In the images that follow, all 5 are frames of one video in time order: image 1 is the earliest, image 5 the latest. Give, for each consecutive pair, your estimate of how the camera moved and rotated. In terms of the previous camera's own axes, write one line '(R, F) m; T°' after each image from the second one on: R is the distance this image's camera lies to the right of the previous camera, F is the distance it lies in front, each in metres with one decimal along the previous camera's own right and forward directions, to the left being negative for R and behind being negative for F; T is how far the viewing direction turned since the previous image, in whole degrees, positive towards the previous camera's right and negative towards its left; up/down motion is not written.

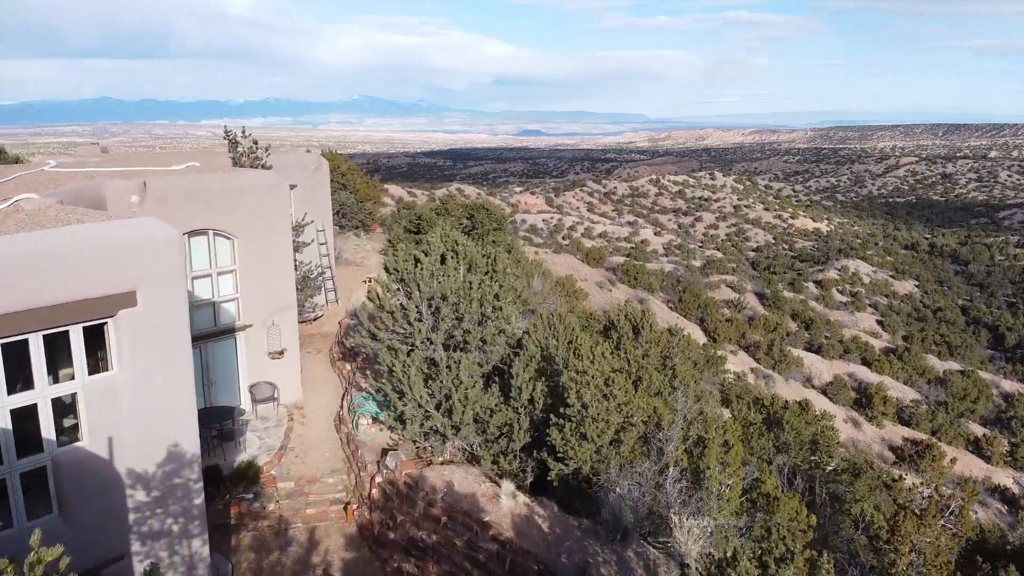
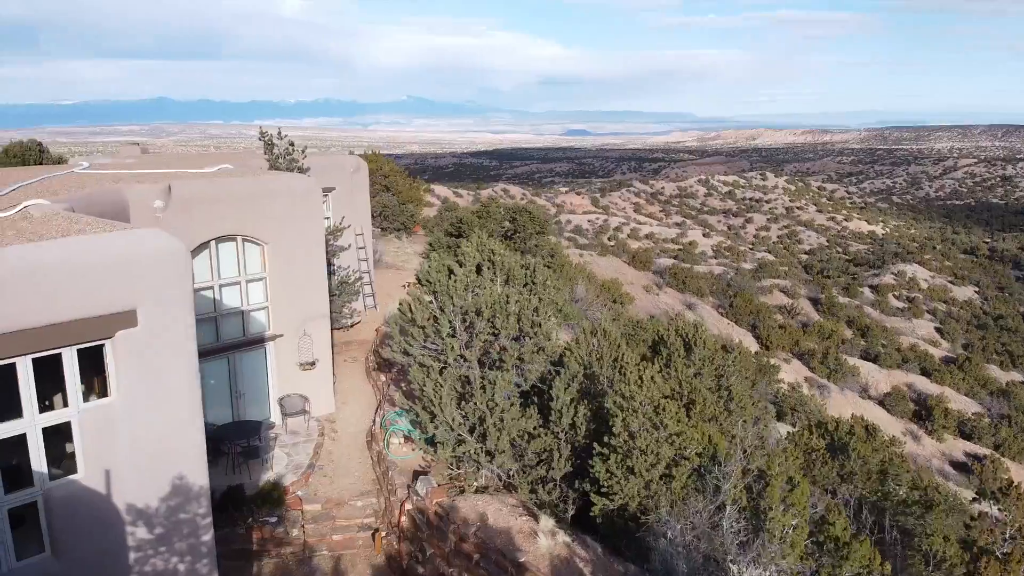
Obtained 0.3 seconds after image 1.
(0.0, +0.6) m; -3°
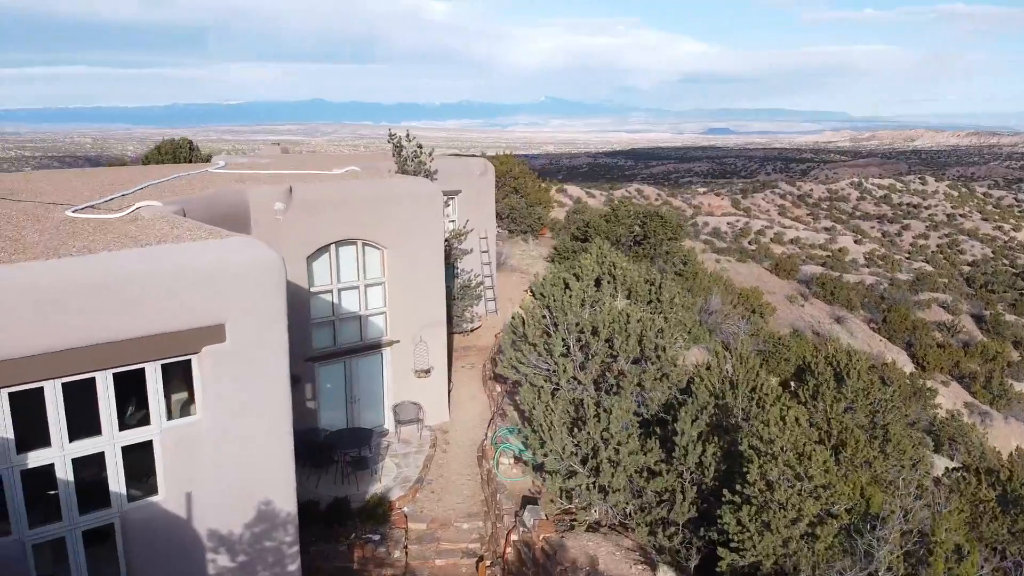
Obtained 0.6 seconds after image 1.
(+0.1, +0.6) m; -9°
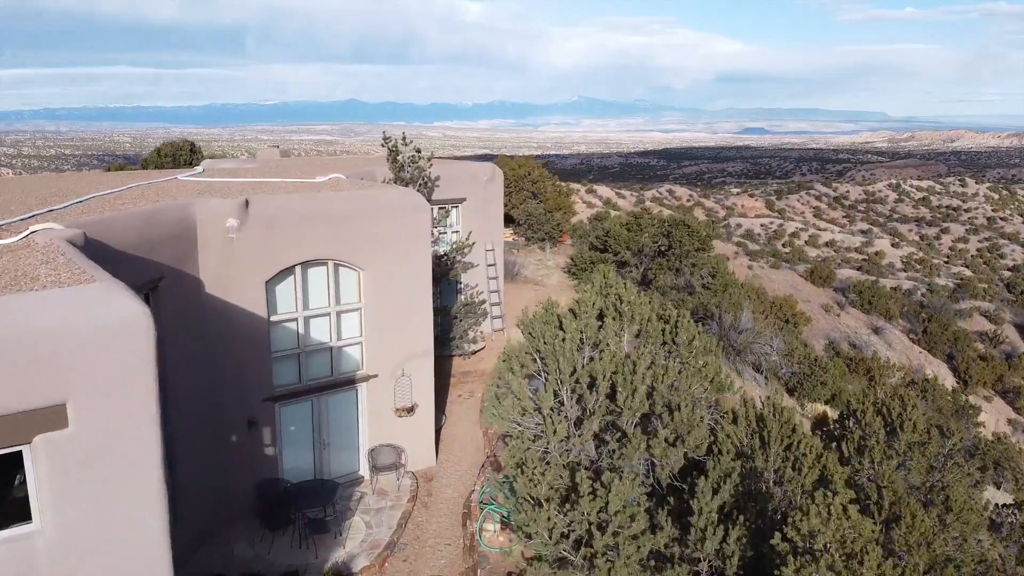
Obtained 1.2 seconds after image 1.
(+0.4, +1.2) m; -2°
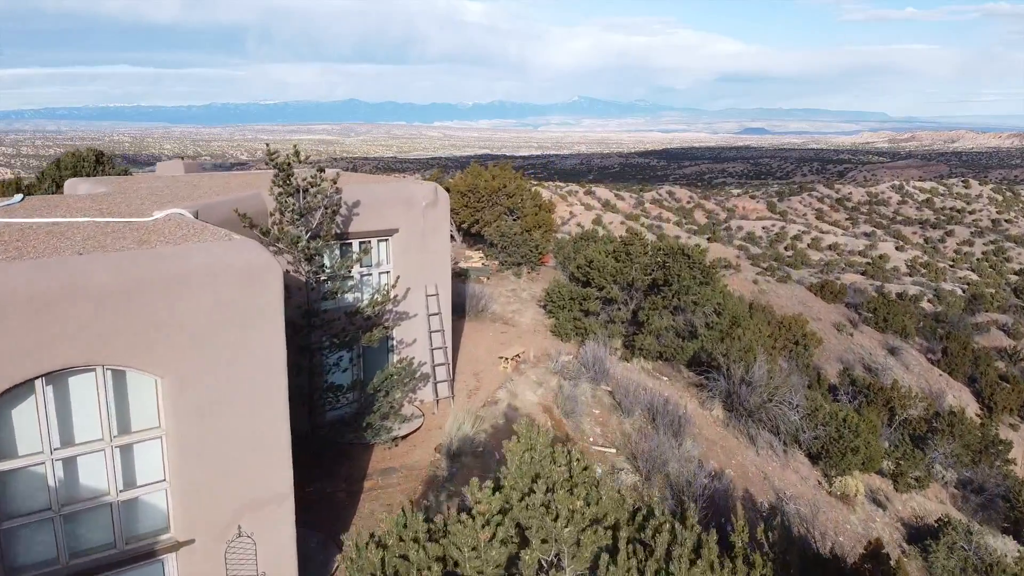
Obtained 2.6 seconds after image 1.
(+0.7, +3.0) m; 0°
